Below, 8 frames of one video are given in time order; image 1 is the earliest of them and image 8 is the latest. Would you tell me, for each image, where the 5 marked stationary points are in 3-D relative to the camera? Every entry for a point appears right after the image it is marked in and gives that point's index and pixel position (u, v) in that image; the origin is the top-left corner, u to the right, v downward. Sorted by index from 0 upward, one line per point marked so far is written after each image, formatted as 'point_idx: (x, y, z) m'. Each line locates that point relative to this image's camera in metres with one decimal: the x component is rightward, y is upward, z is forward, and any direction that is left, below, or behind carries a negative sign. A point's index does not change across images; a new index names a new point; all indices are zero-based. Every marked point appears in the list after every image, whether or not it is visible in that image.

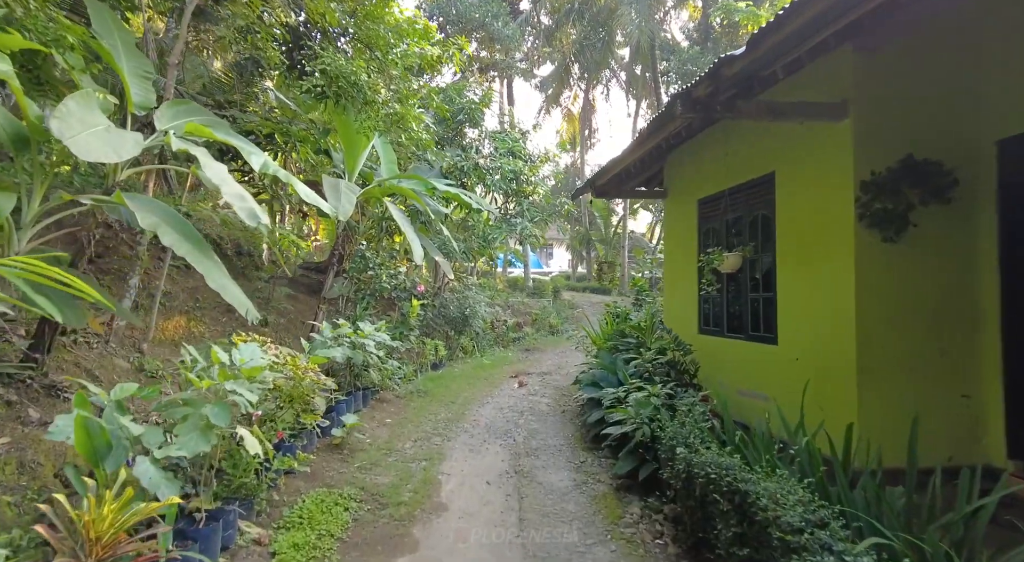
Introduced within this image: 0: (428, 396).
0: (-0.9, -1.3, +6.4) m
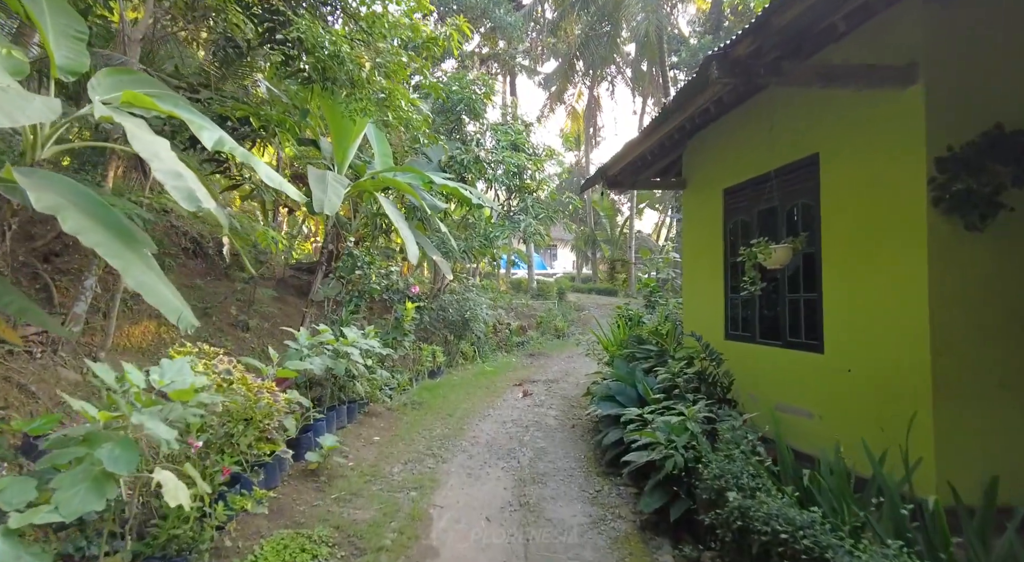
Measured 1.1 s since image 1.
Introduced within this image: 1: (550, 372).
0: (-0.9, -1.3, +5.8) m
1: (+0.5, -1.3, +8.2) m
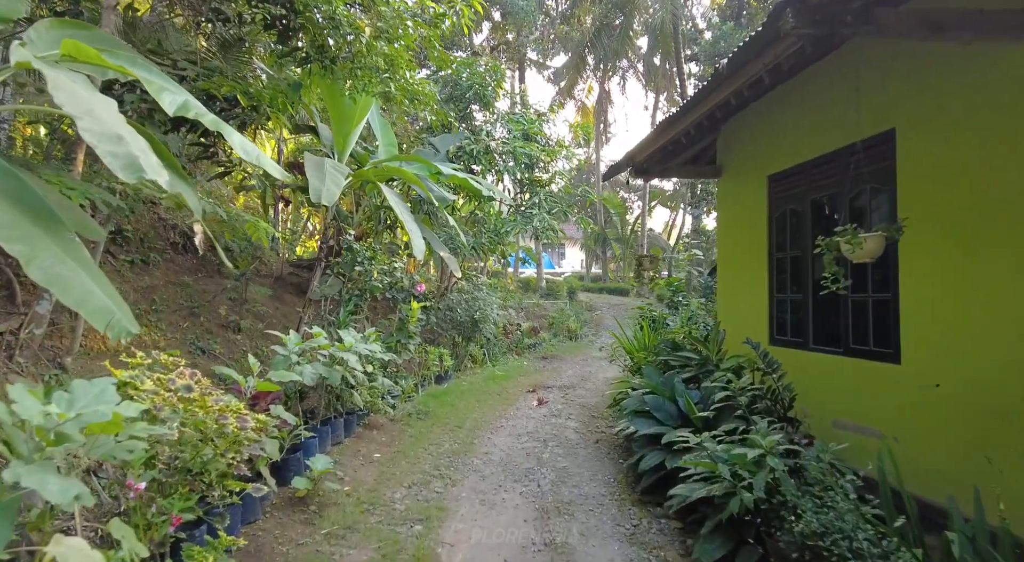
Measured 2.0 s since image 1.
0: (-0.7, -1.2, +5.3) m
1: (+0.7, -1.3, +7.7) m
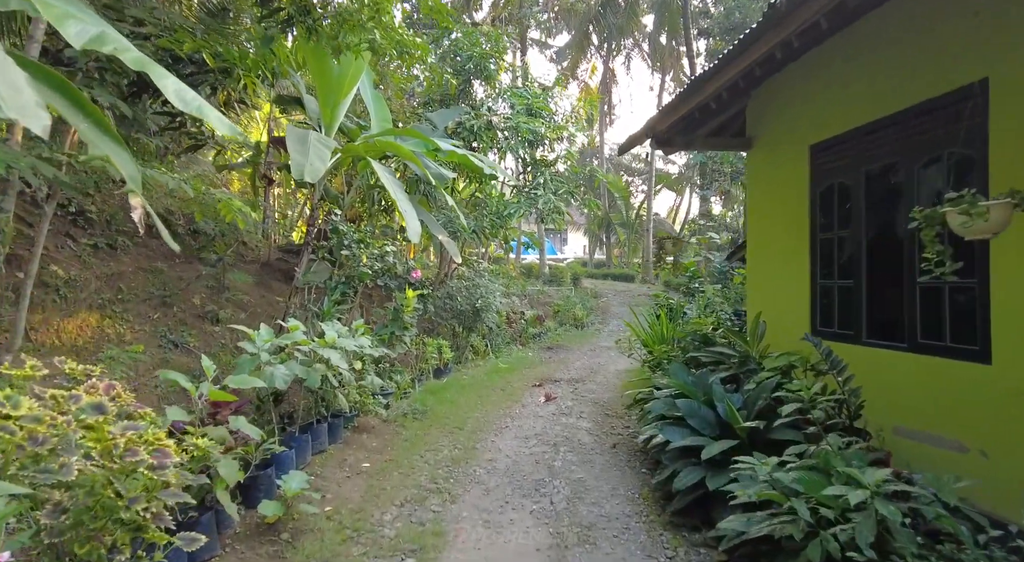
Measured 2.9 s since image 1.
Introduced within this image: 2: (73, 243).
0: (-0.7, -1.1, +4.8) m
1: (+0.8, -1.1, +7.2) m
2: (-3.6, +0.3, +4.8) m
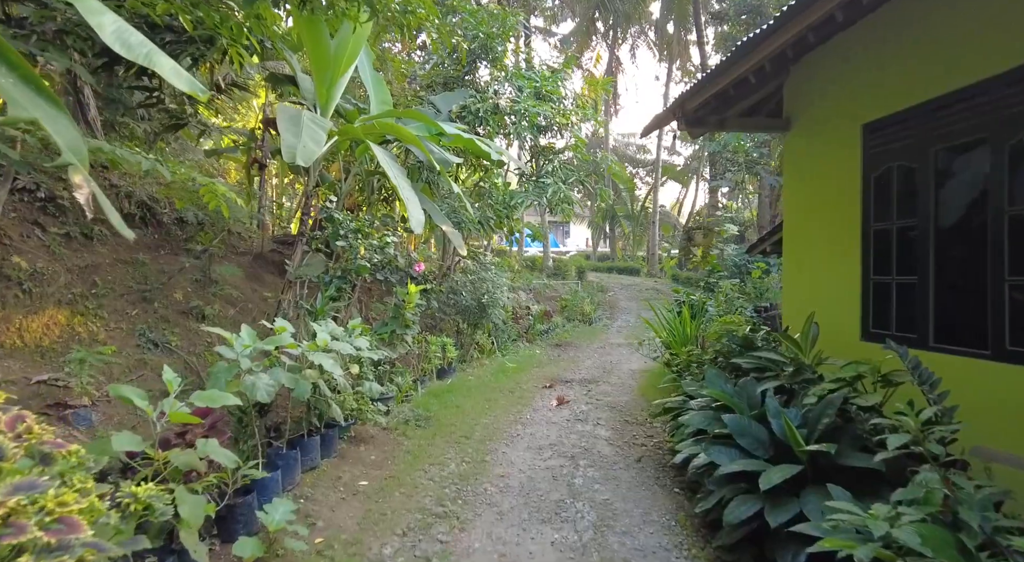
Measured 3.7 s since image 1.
0: (-0.6, -1.1, +4.3) m
1: (+0.9, -1.0, +6.8) m
2: (-3.5, +0.4, +4.4) m
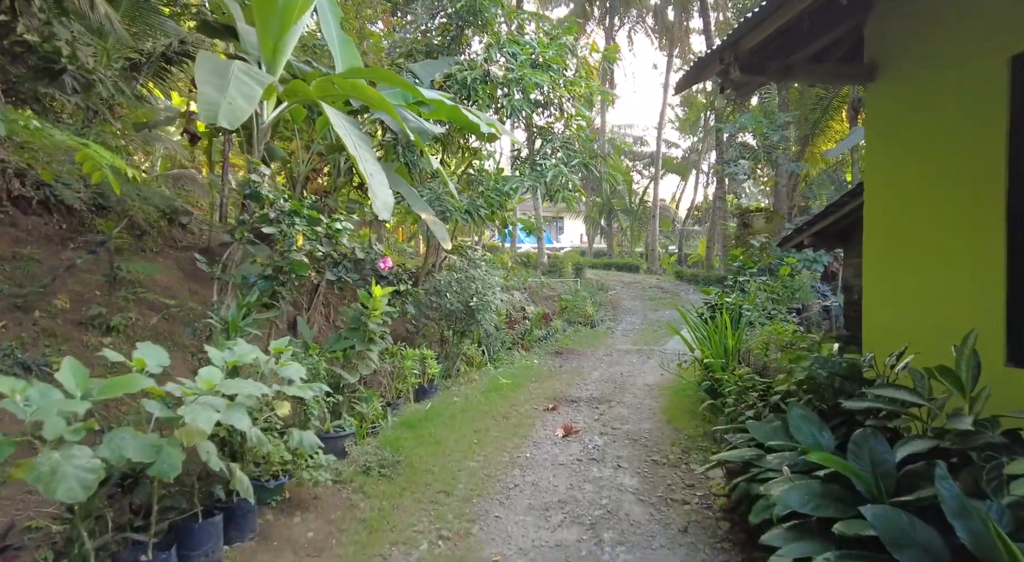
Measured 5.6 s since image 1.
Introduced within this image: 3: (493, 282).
0: (-0.6, -1.1, +3.3) m
1: (+0.8, -1.0, +5.7) m
2: (-3.5, +0.4, +3.2) m
3: (-0.2, 0.0, +5.9) m
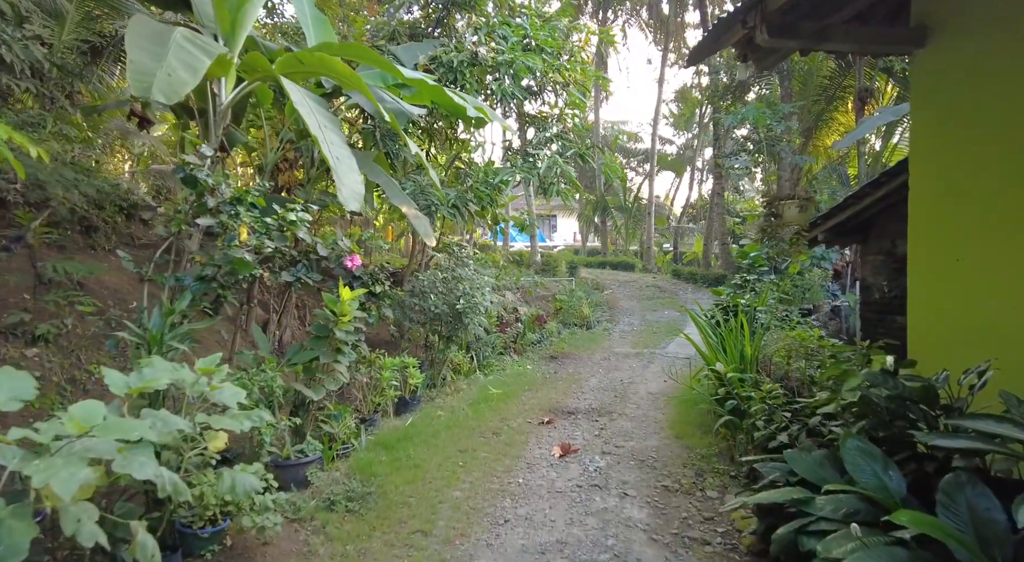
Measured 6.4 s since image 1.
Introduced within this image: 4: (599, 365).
0: (-0.7, -1.1, +2.8) m
1: (+0.7, -1.0, +5.3) m
2: (-3.6, +0.3, +2.7) m
3: (-0.3, 0.0, +5.4) m
4: (+1.0, -0.9, +6.5) m
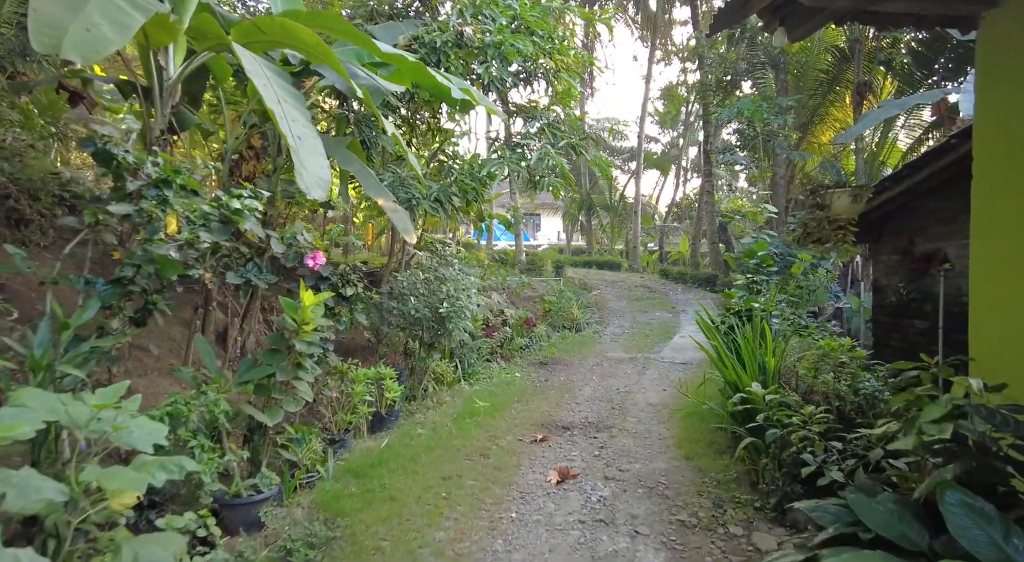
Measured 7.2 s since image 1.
0: (-0.7, -1.1, +2.3) m
1: (+0.6, -1.0, +4.8) m
2: (-3.6, +0.3, +2.1) m
3: (-0.4, 0.0, +4.9) m
4: (+0.8, -0.9, +6.0) m
